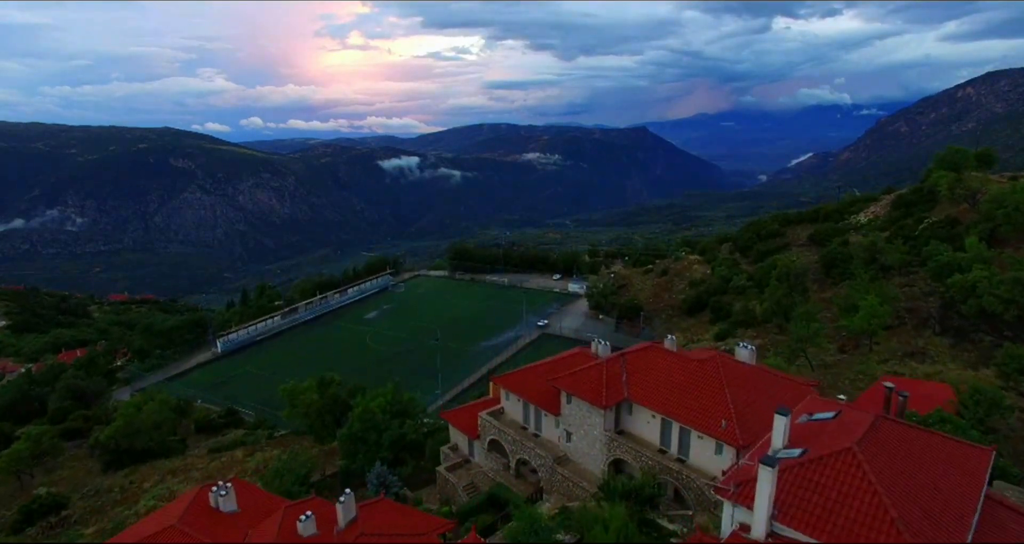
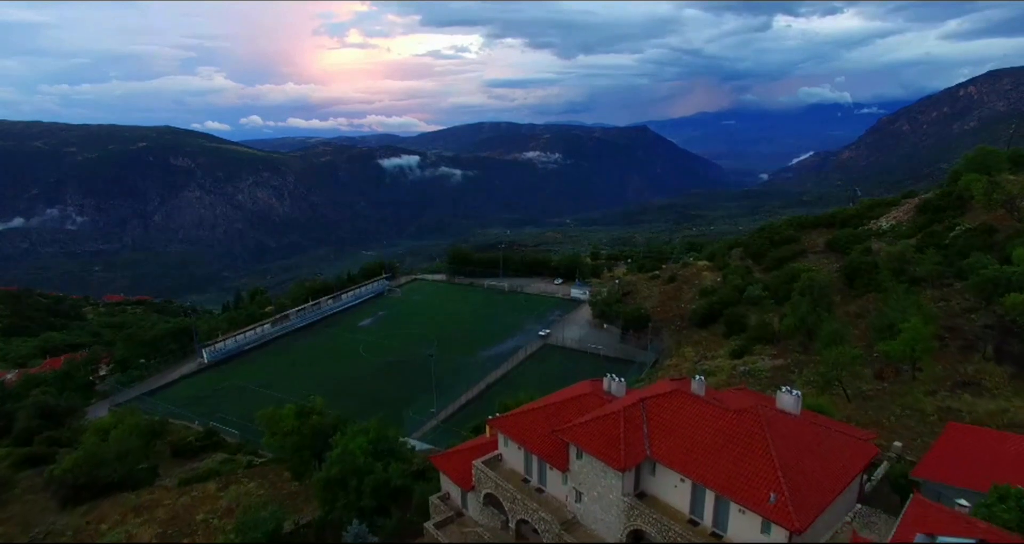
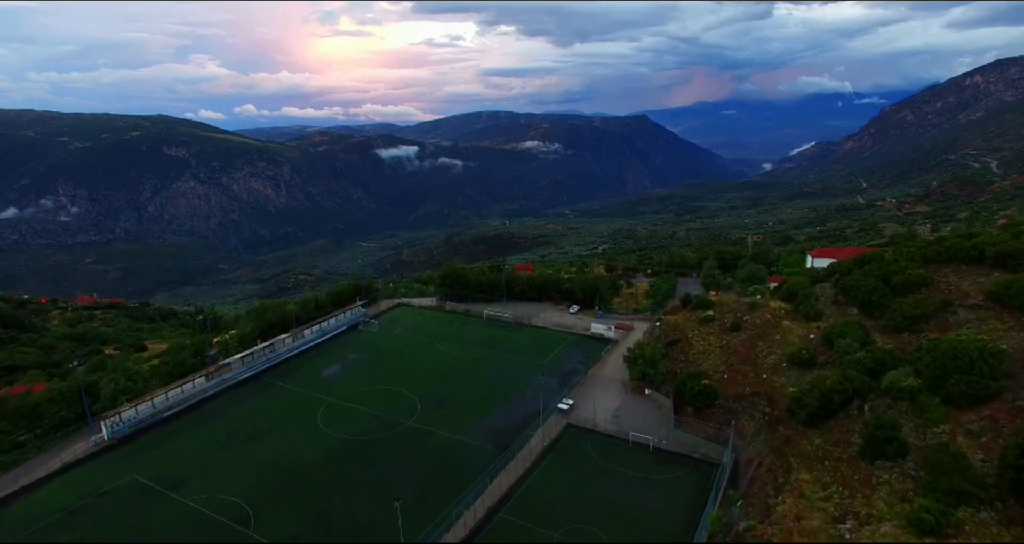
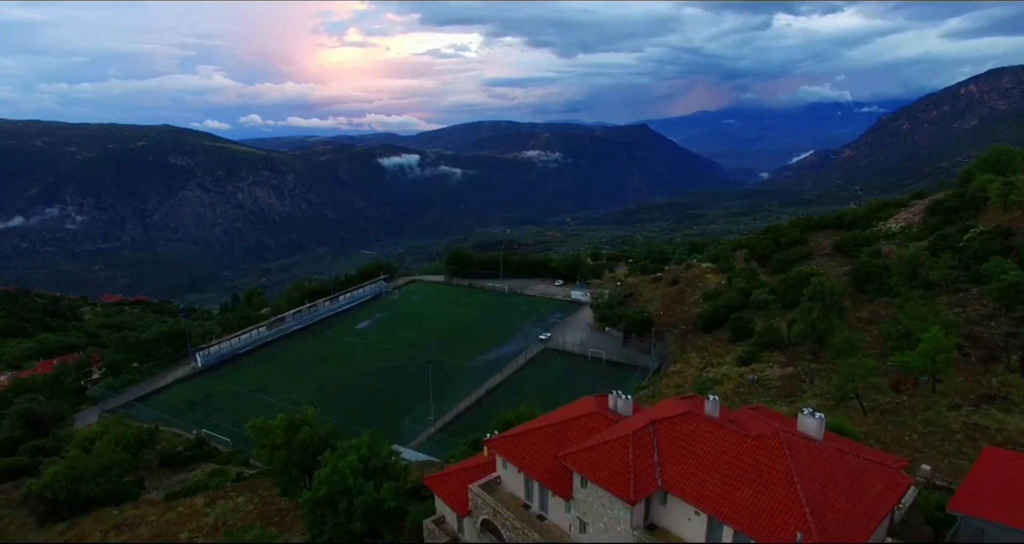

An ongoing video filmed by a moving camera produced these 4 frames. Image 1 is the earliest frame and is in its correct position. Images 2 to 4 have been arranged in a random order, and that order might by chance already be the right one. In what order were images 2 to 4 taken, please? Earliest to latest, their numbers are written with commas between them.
2, 4, 3
